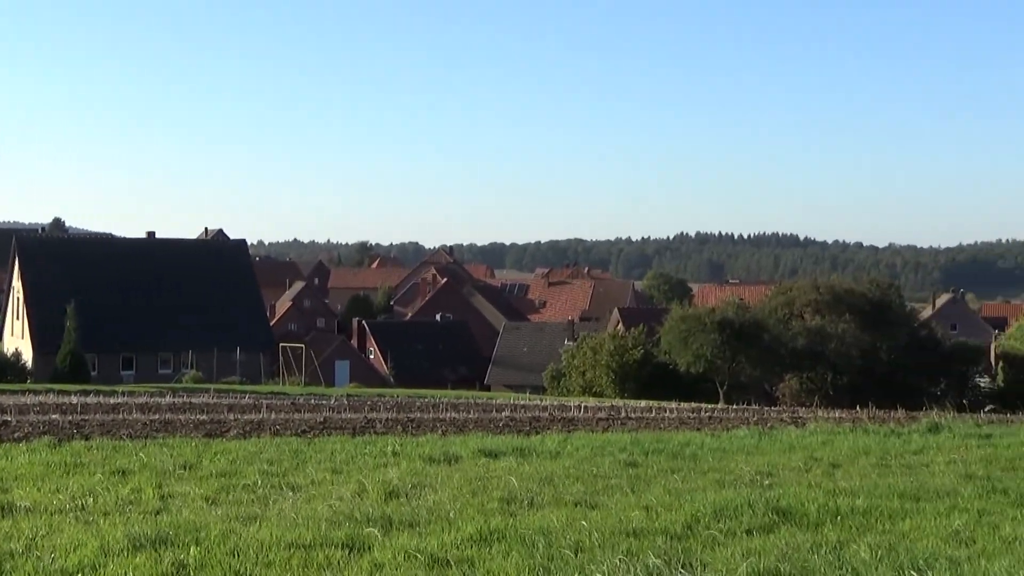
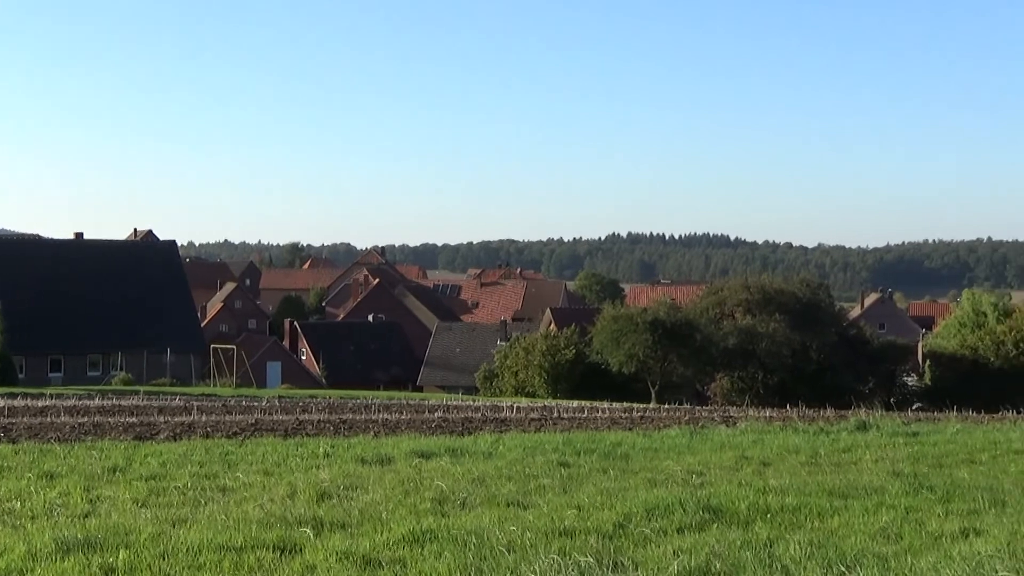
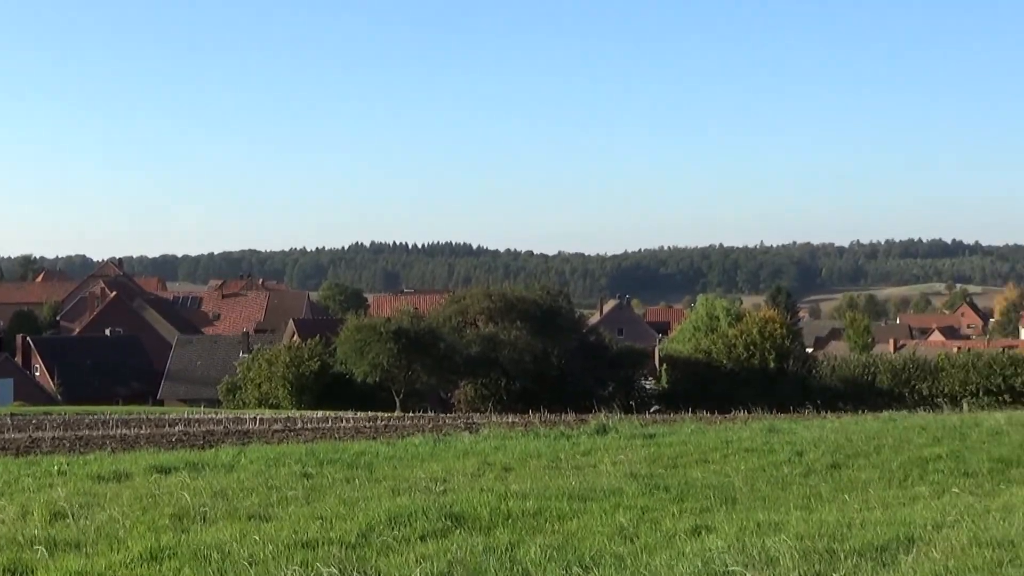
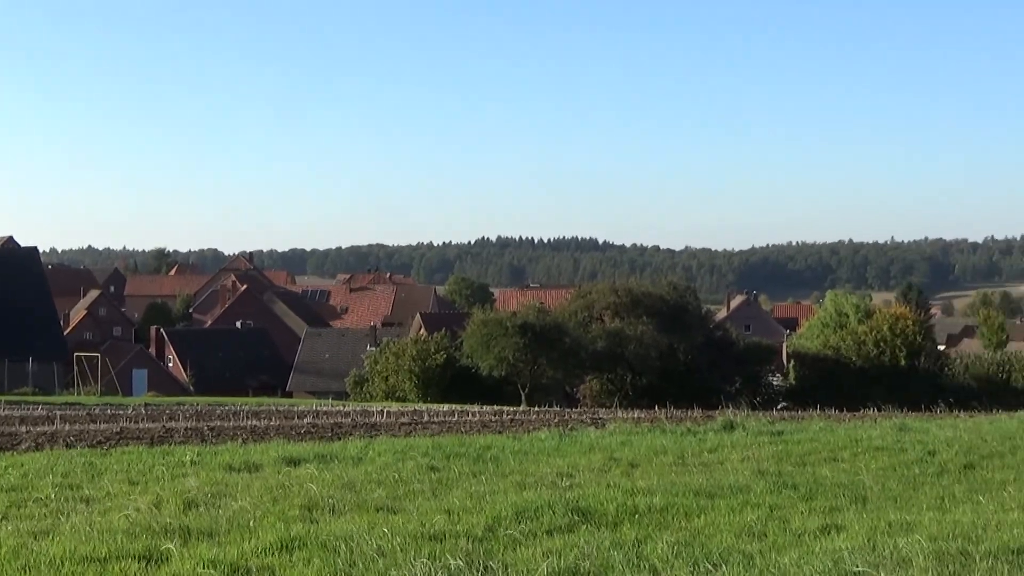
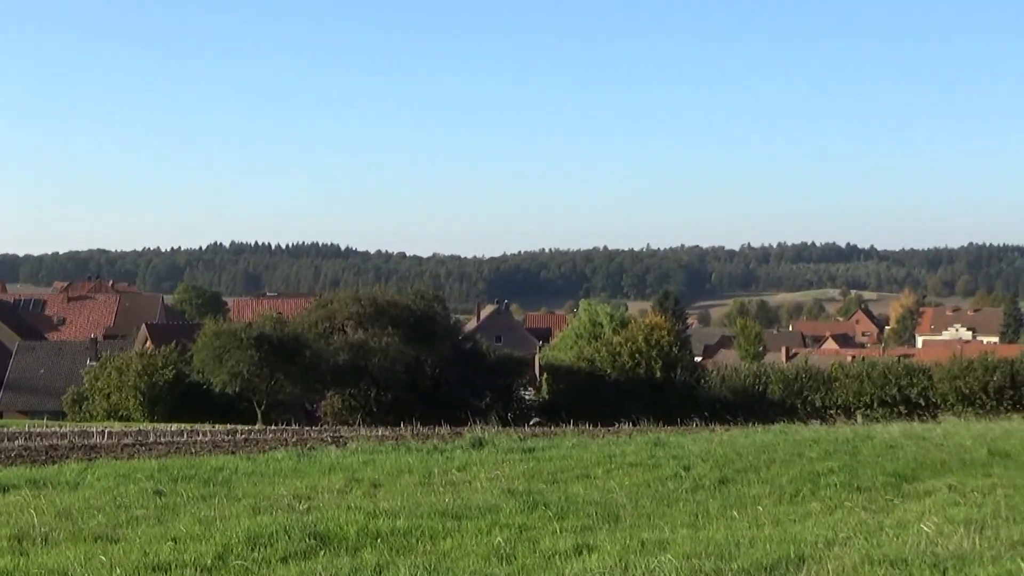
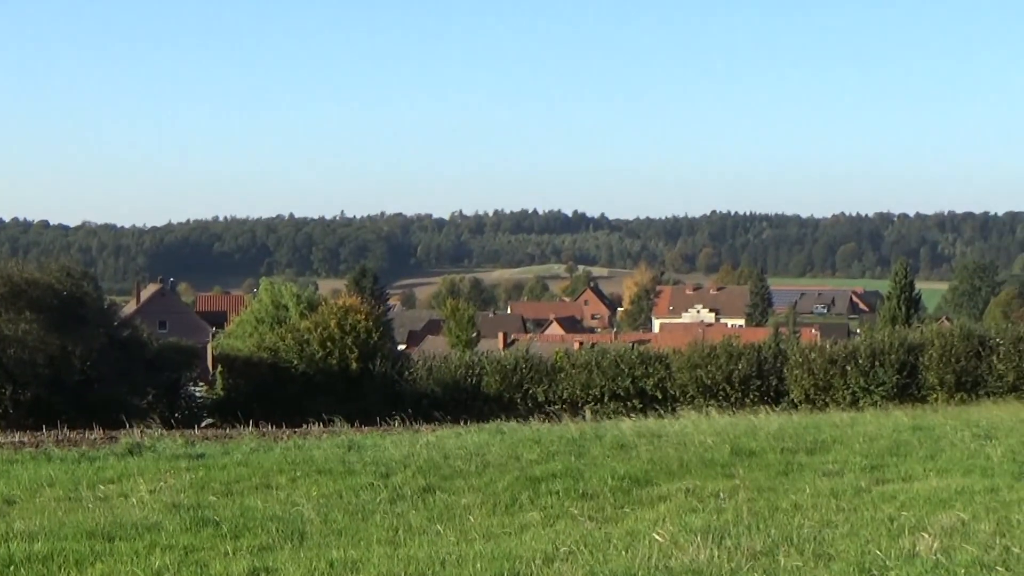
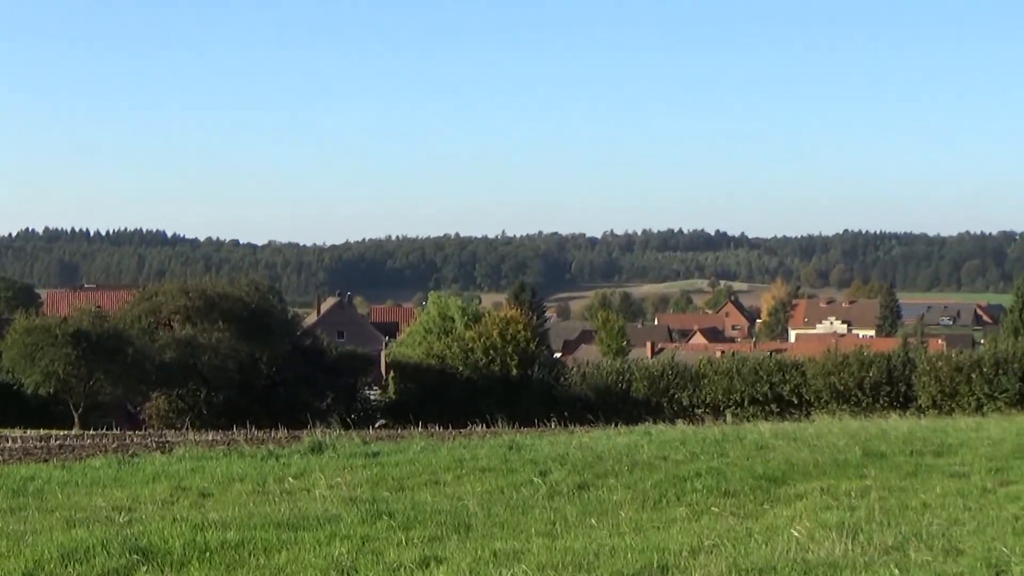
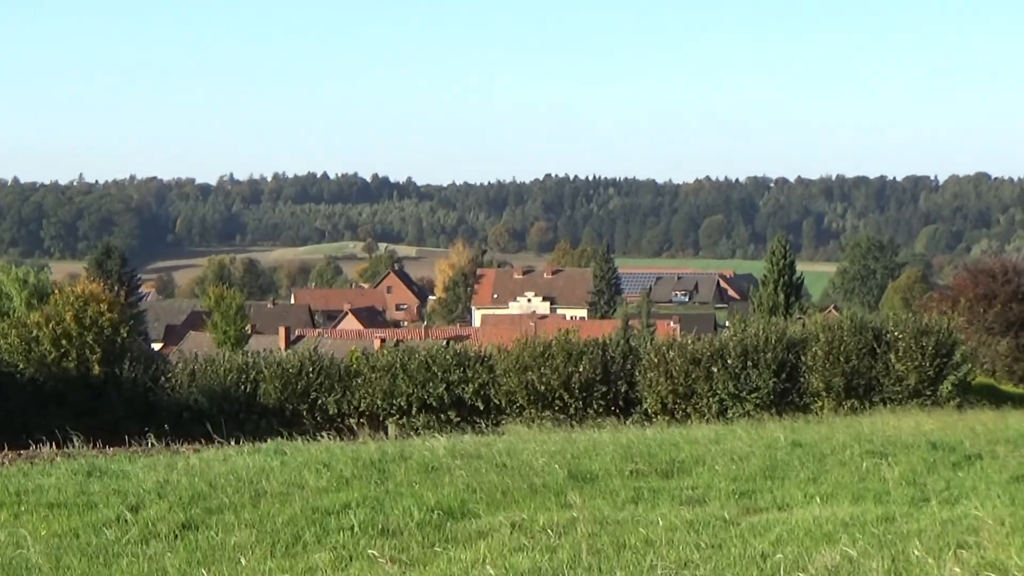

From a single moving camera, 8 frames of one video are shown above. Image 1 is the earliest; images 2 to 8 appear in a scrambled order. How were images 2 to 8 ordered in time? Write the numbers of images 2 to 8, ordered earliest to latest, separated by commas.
2, 4, 3, 5, 7, 6, 8
